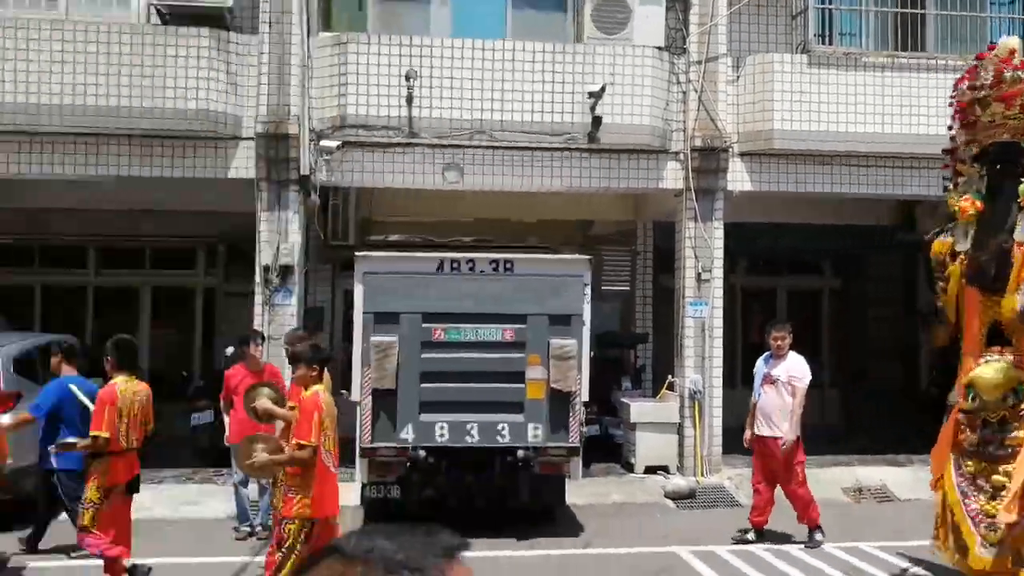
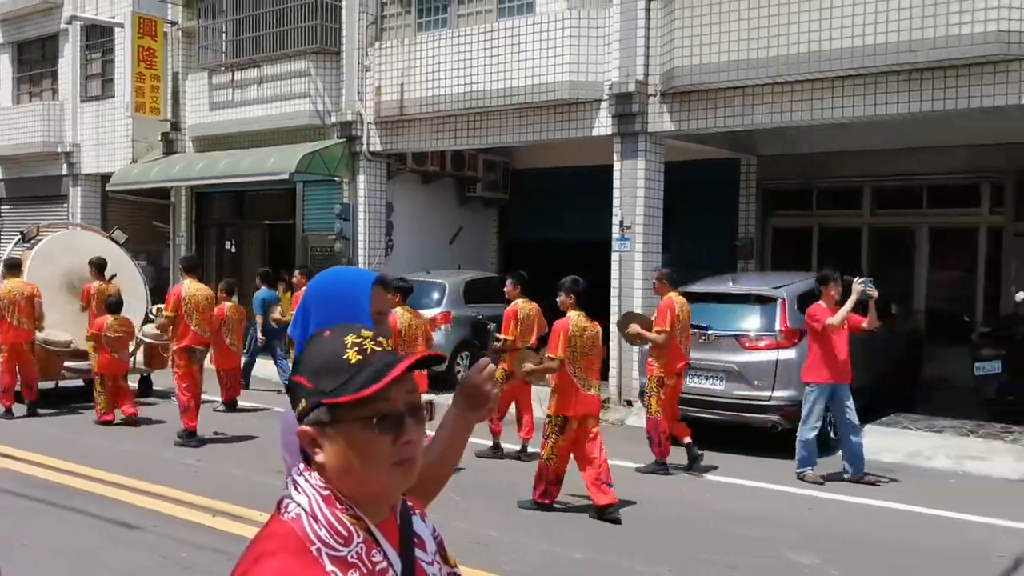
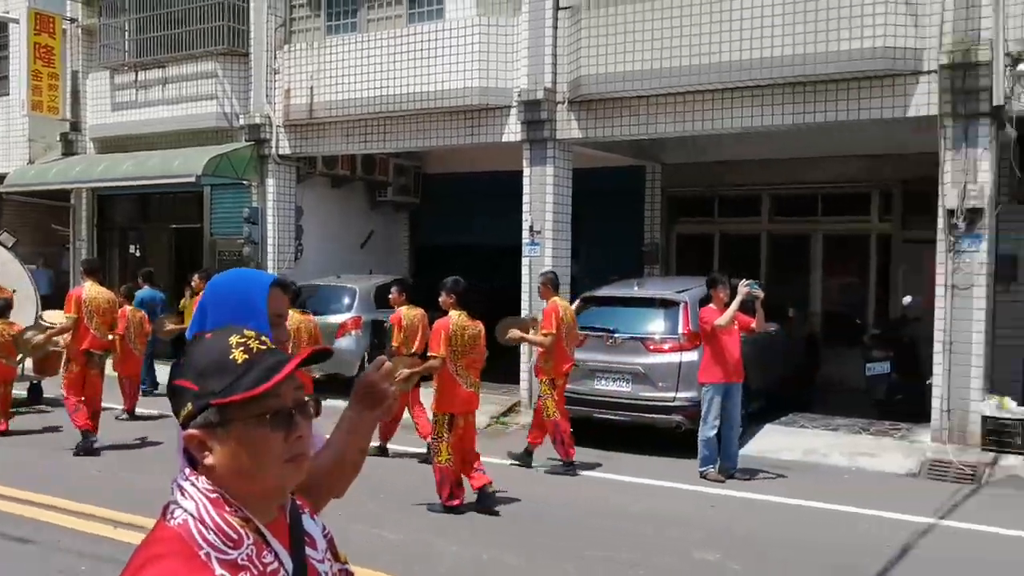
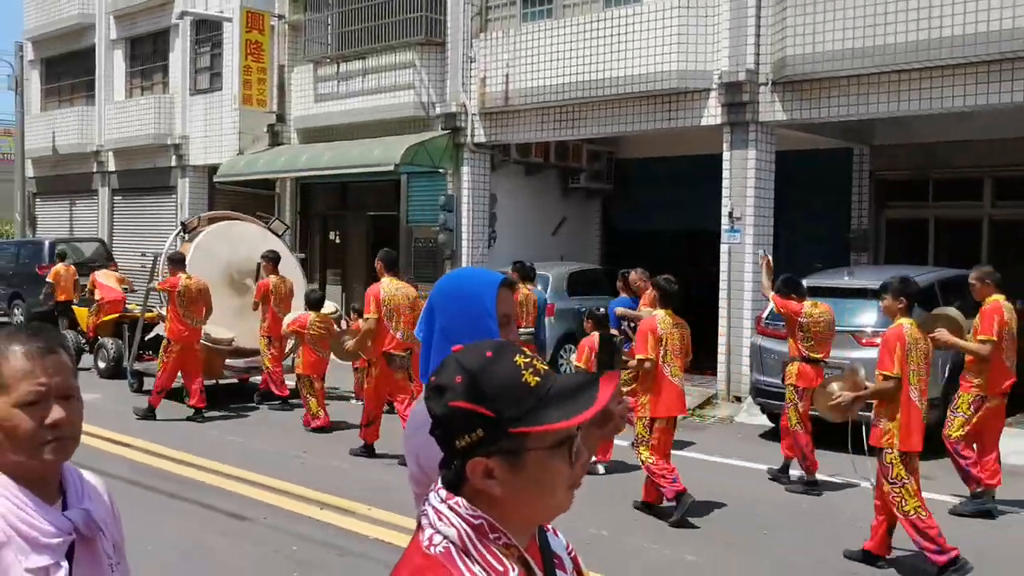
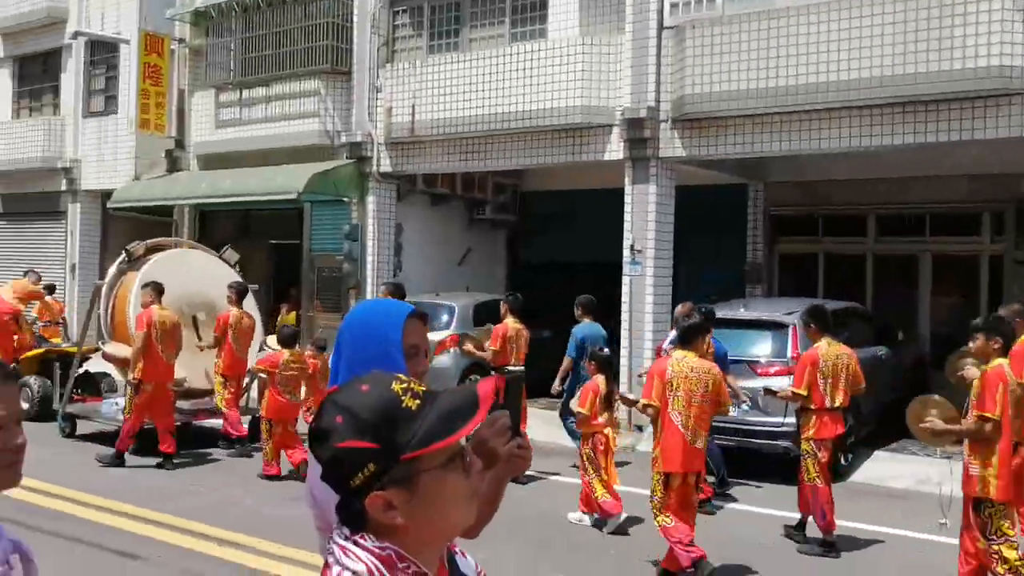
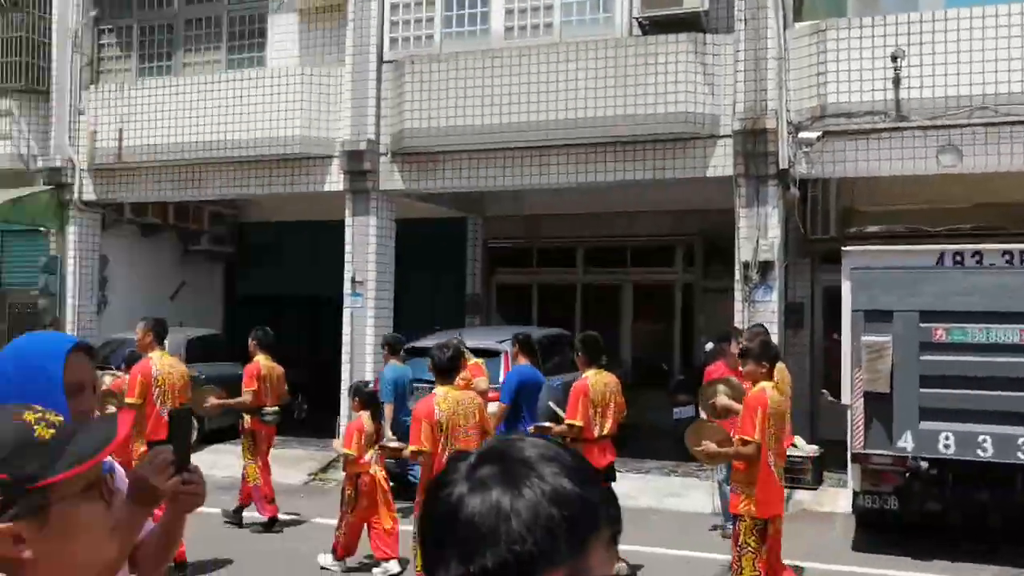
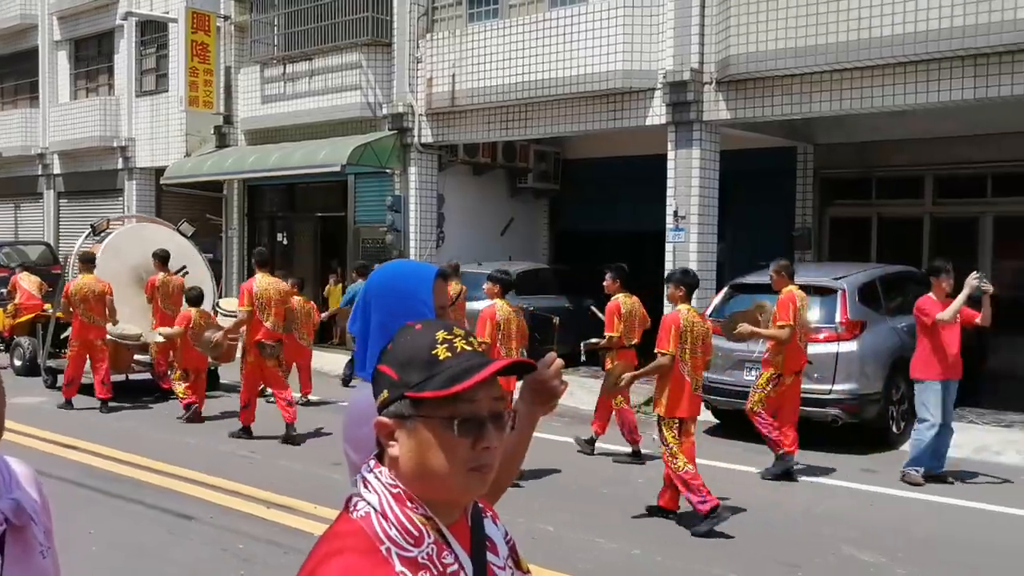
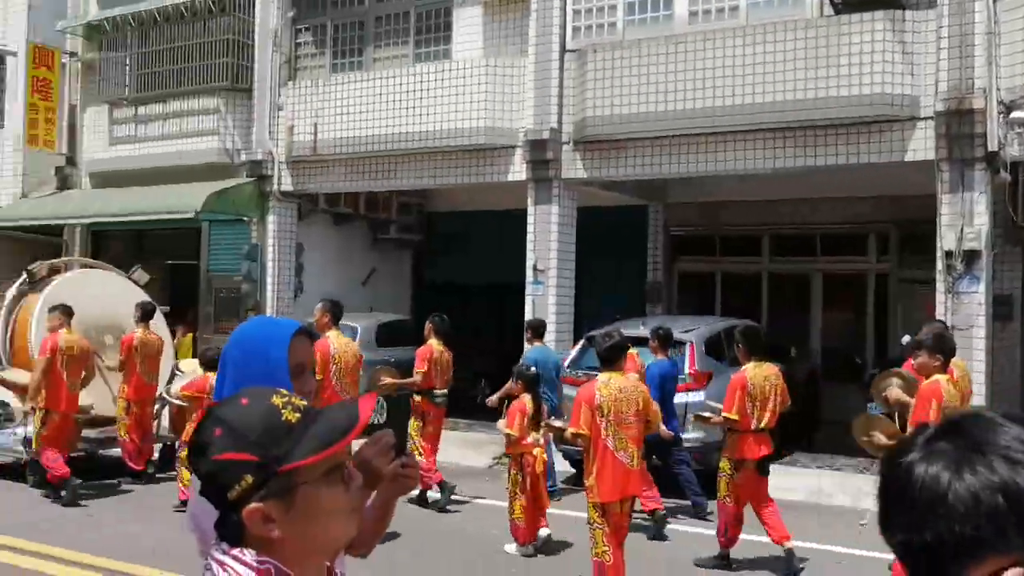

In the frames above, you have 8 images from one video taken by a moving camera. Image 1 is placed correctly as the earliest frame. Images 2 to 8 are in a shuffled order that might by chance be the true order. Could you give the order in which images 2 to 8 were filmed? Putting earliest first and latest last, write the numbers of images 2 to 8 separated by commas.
6, 8, 5, 4, 7, 2, 3
